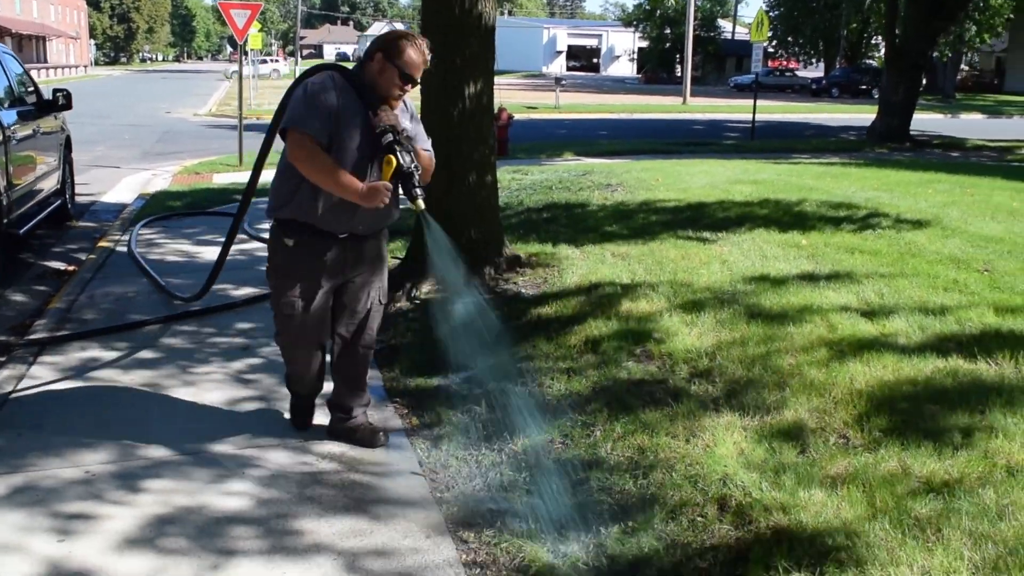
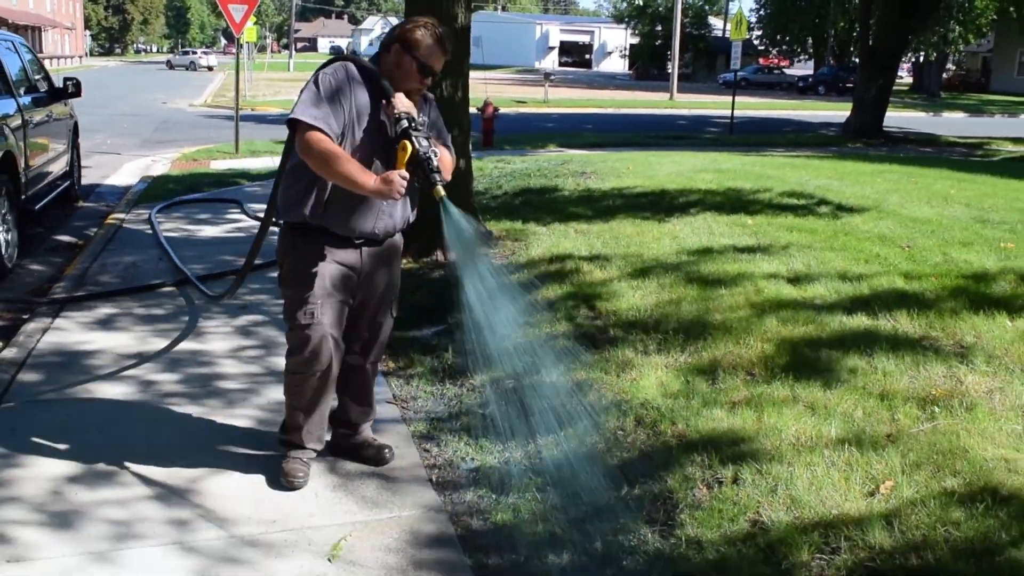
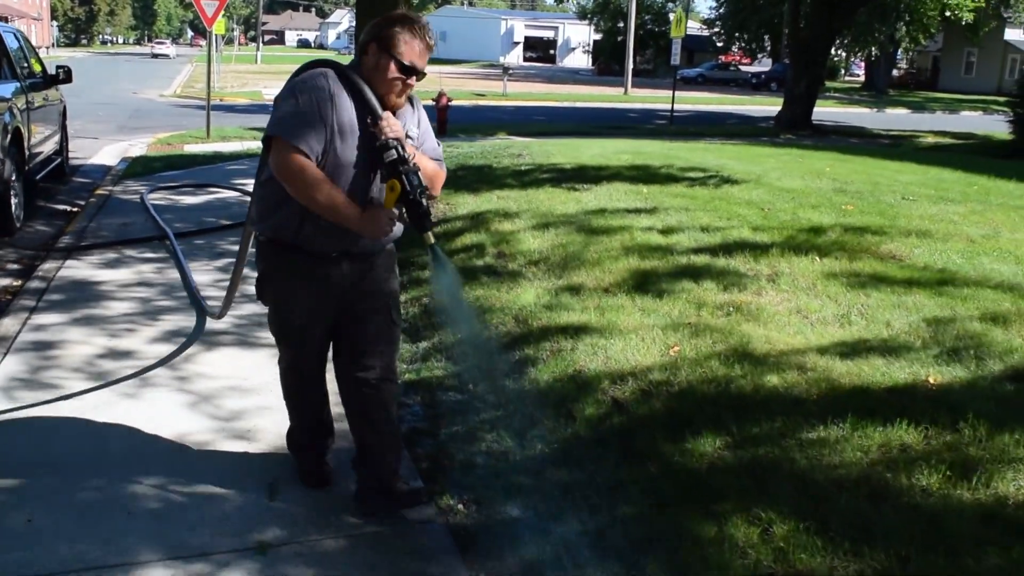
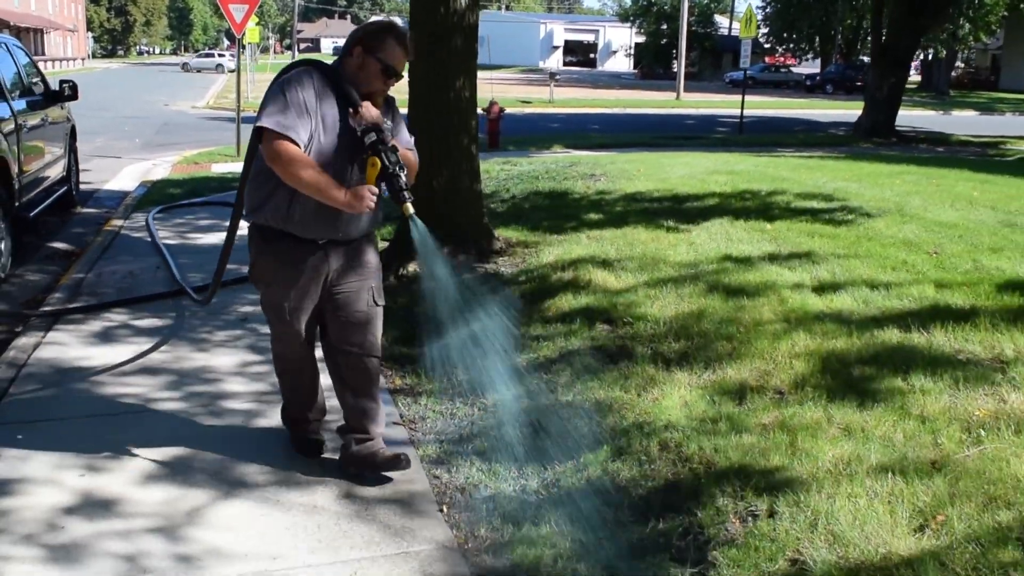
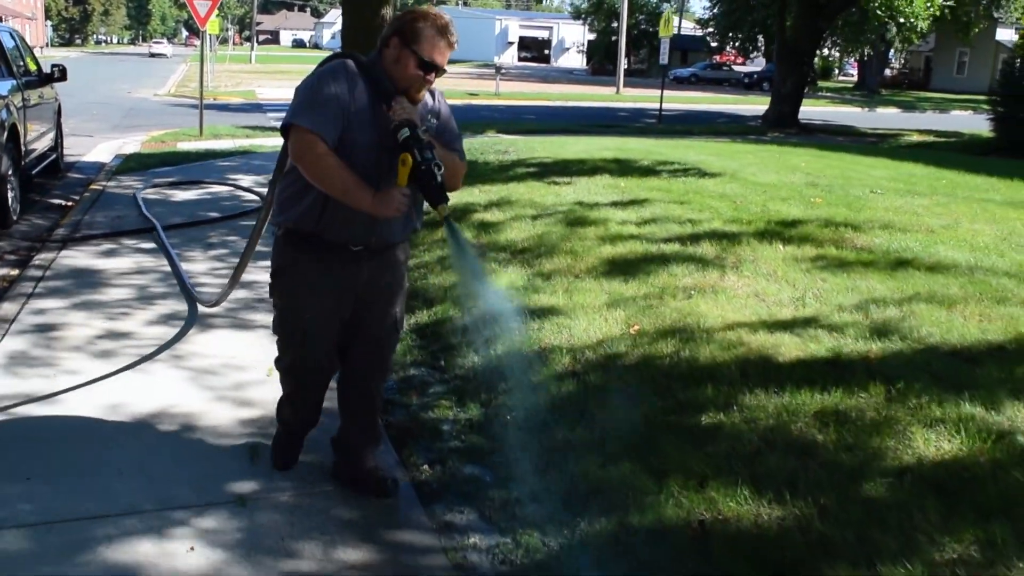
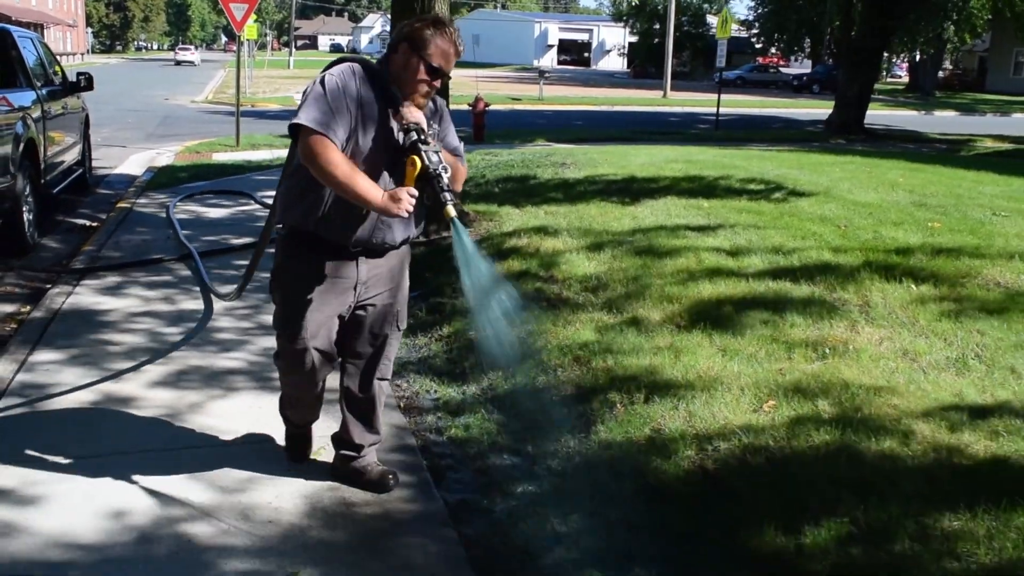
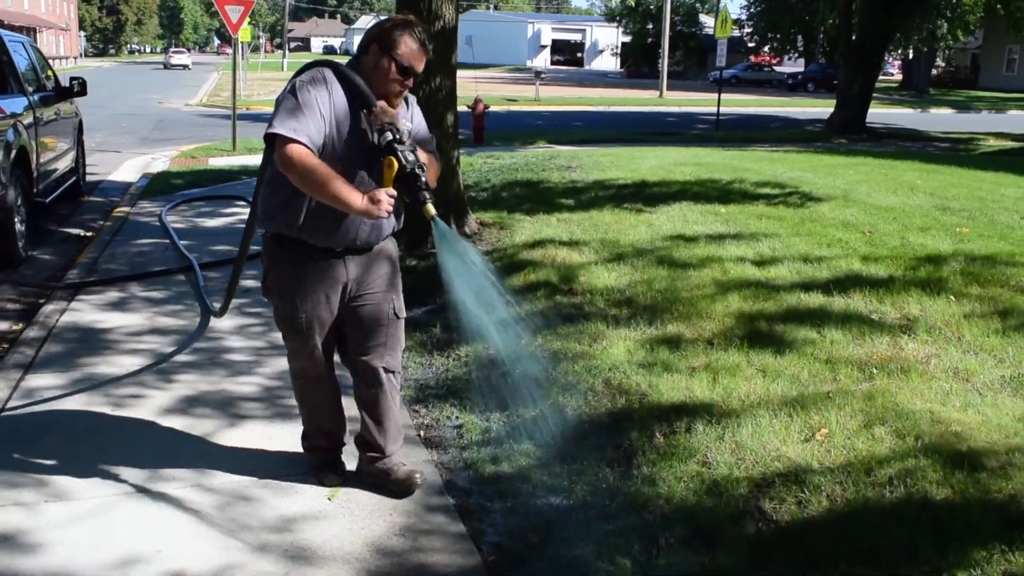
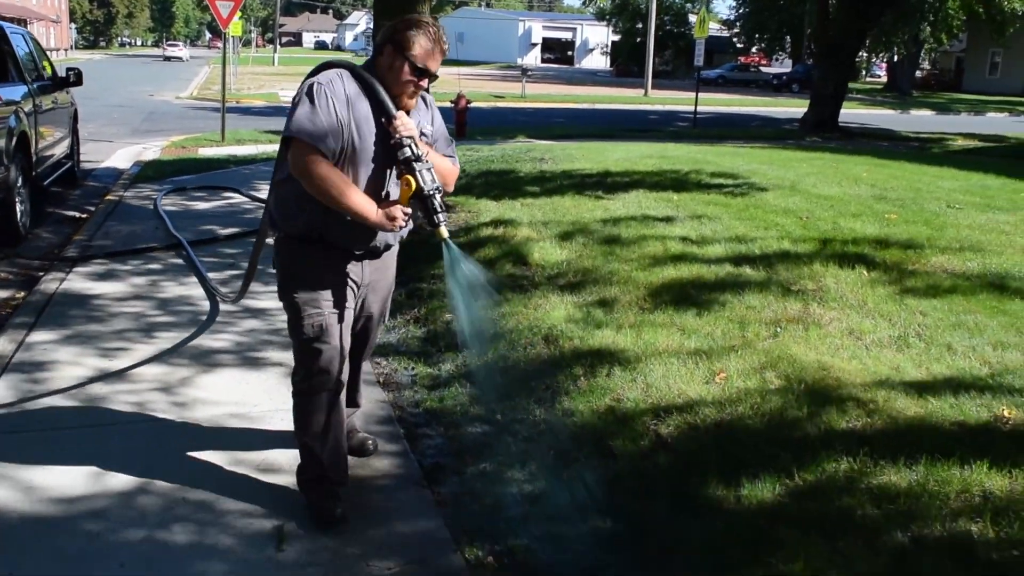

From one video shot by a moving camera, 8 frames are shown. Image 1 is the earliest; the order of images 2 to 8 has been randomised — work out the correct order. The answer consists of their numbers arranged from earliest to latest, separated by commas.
4, 2, 7, 6, 8, 3, 5
